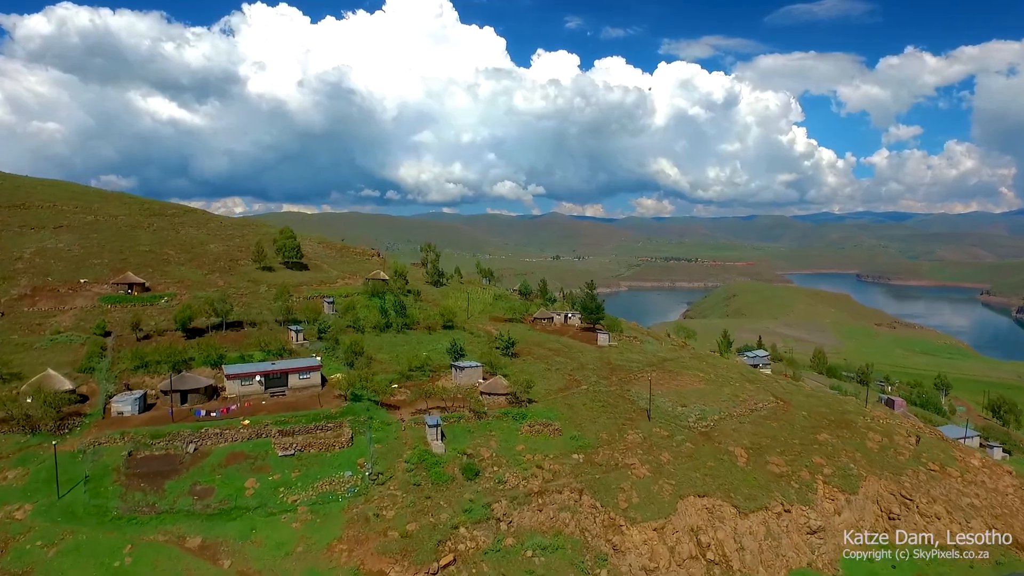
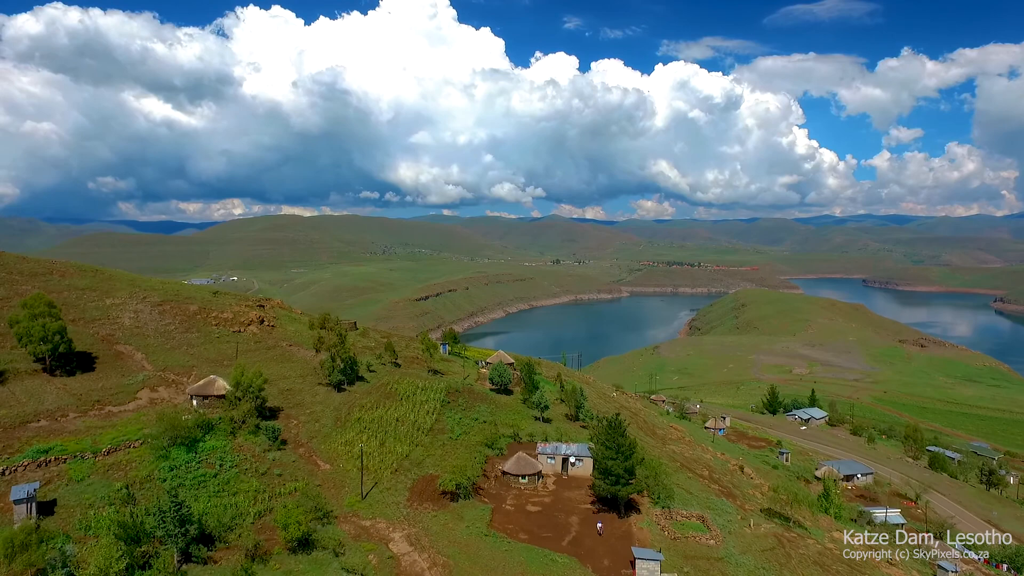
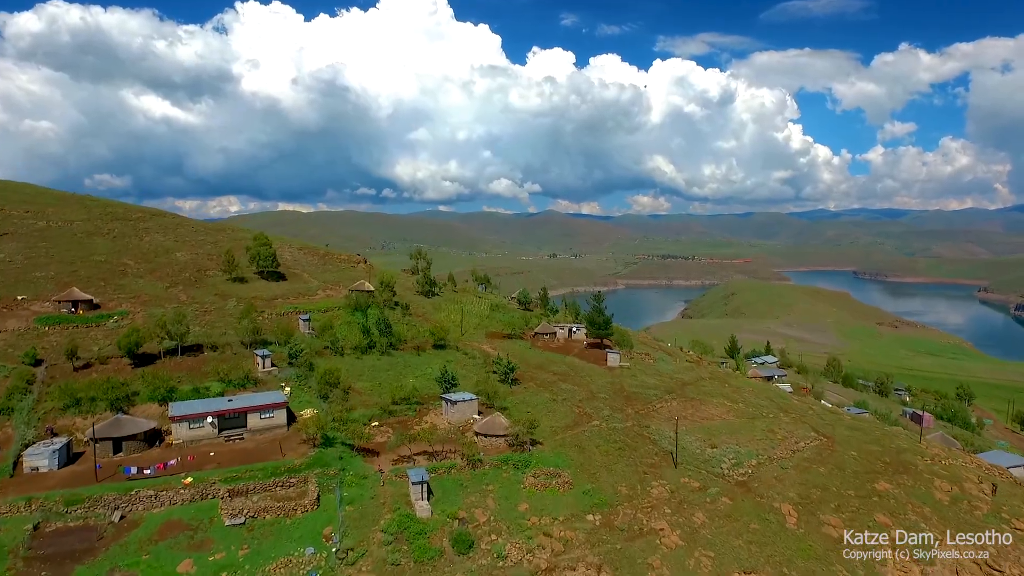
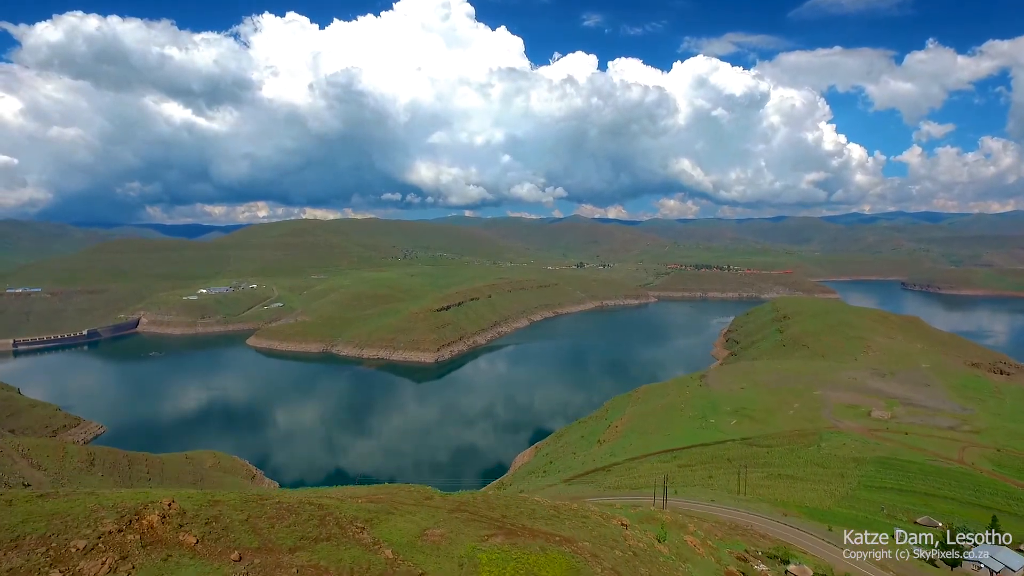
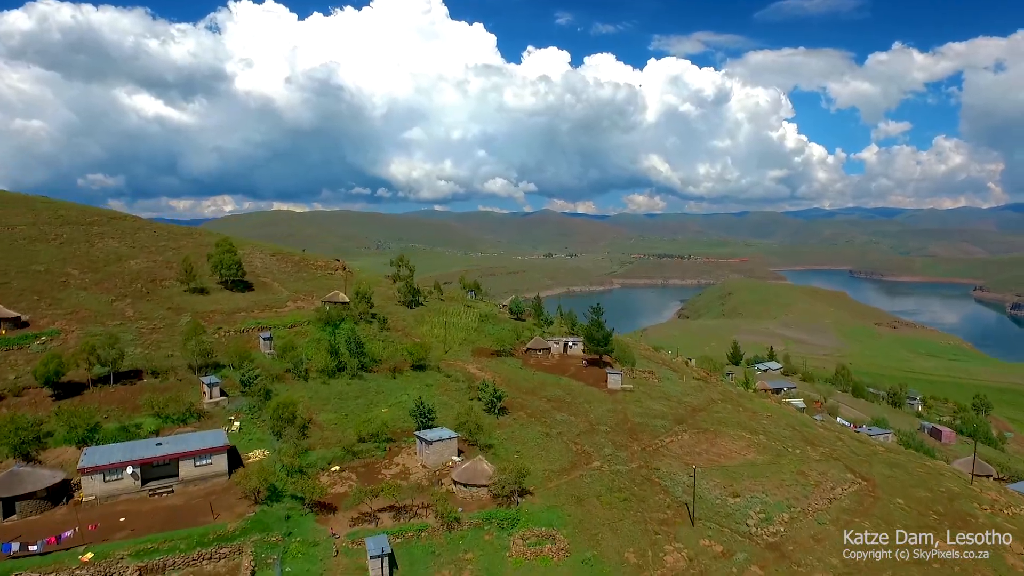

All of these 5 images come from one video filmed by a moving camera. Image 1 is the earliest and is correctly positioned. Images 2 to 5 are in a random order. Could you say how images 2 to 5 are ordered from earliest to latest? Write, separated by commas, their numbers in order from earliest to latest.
3, 5, 2, 4
